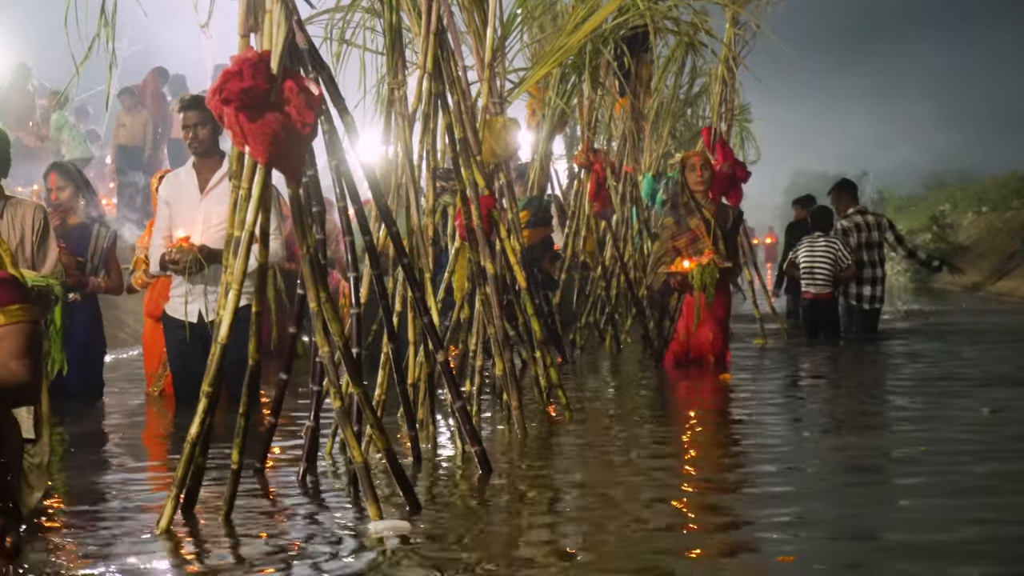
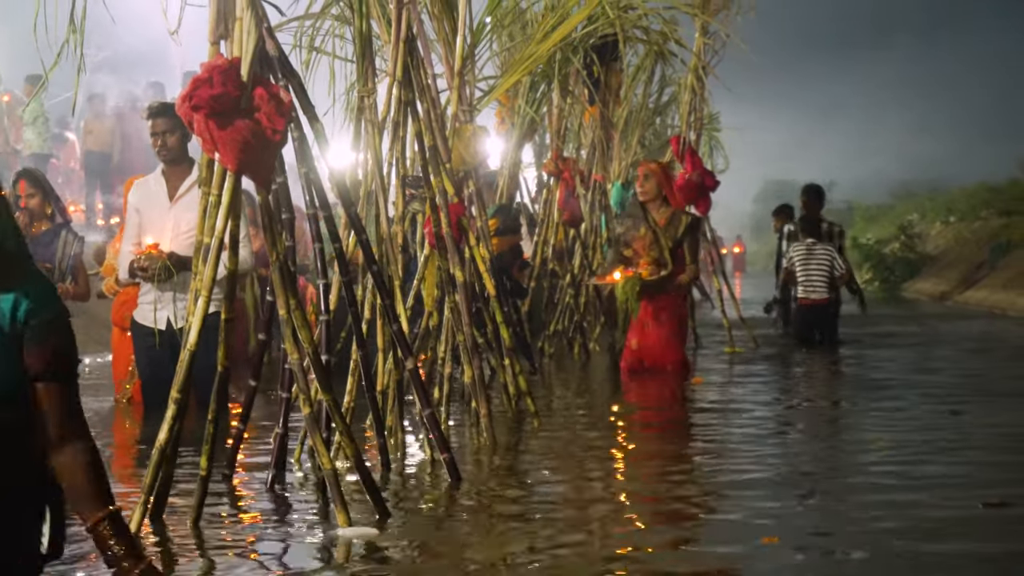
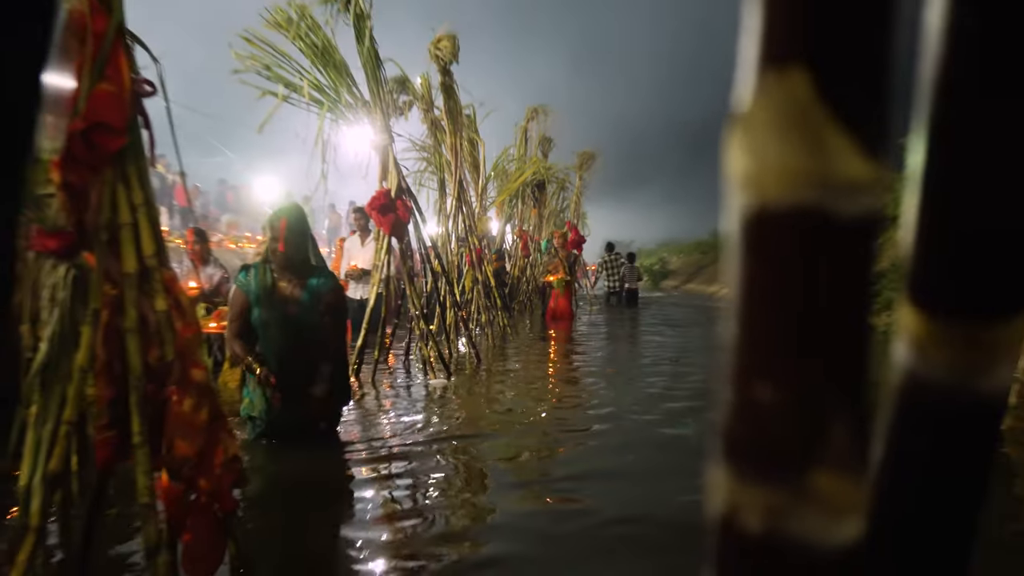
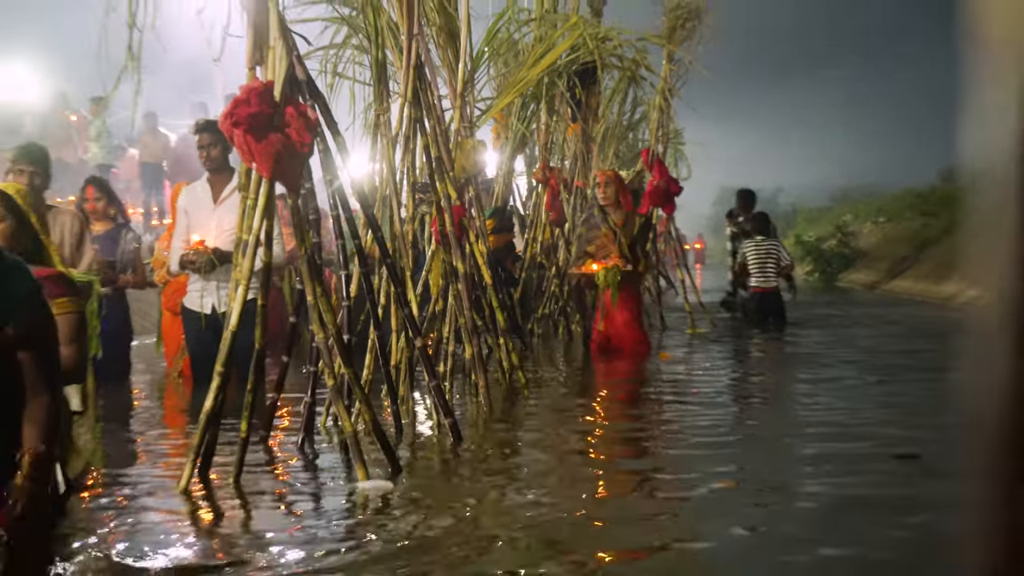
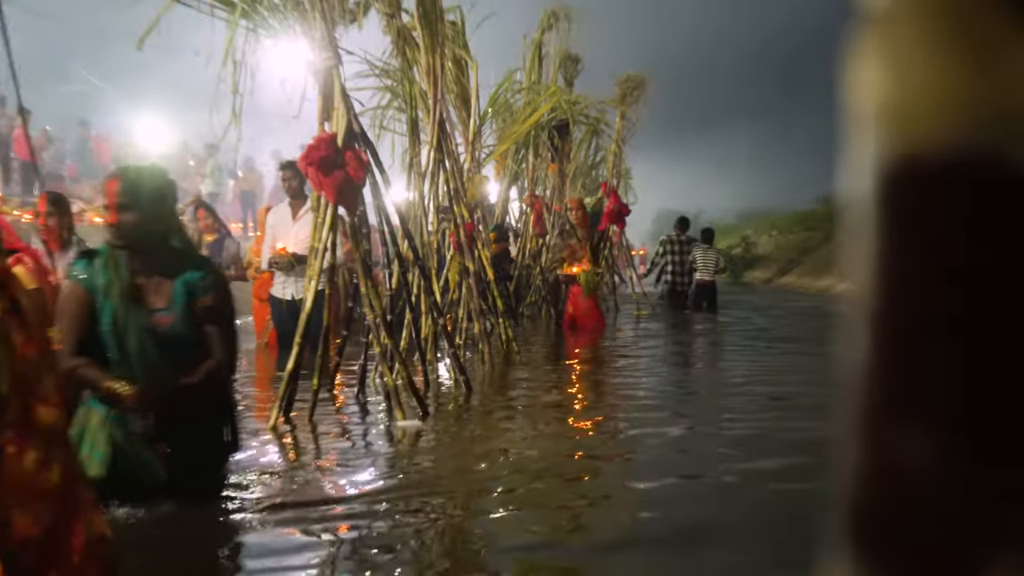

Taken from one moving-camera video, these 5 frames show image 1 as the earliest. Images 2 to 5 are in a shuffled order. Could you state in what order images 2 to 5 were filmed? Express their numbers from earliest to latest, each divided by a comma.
2, 4, 5, 3
